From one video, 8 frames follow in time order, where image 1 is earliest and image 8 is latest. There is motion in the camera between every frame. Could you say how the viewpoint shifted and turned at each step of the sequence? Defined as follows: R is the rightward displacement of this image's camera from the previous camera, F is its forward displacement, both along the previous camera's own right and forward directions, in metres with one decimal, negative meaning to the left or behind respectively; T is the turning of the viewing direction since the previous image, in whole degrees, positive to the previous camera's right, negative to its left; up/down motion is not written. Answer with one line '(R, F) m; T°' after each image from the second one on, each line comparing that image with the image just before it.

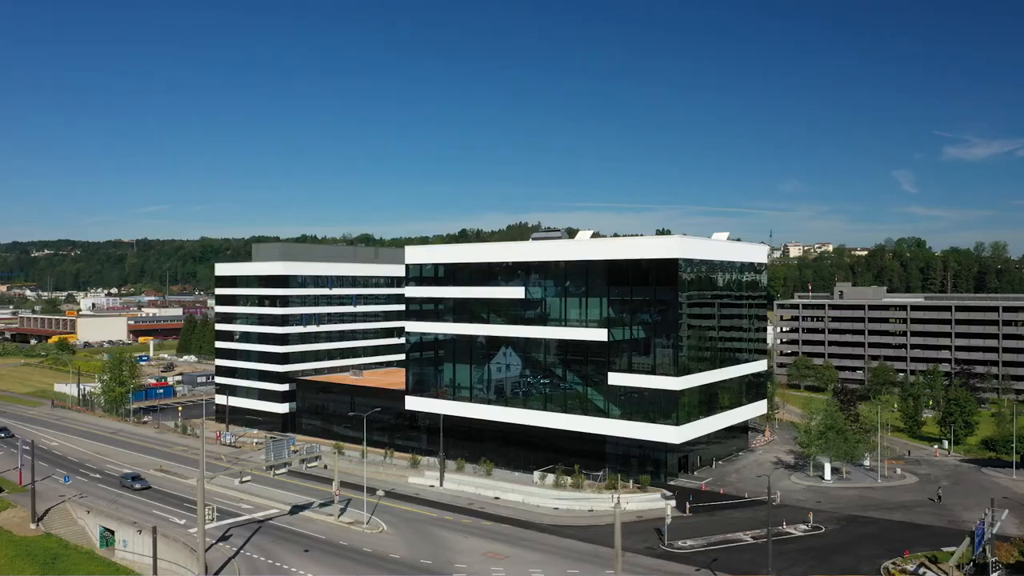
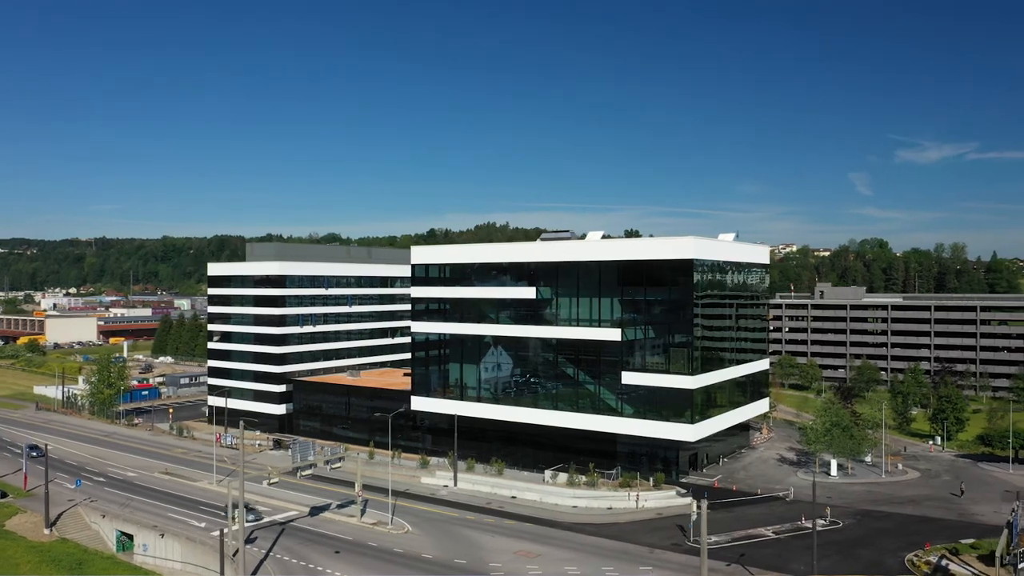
(-3.2, -0.1) m; +2°
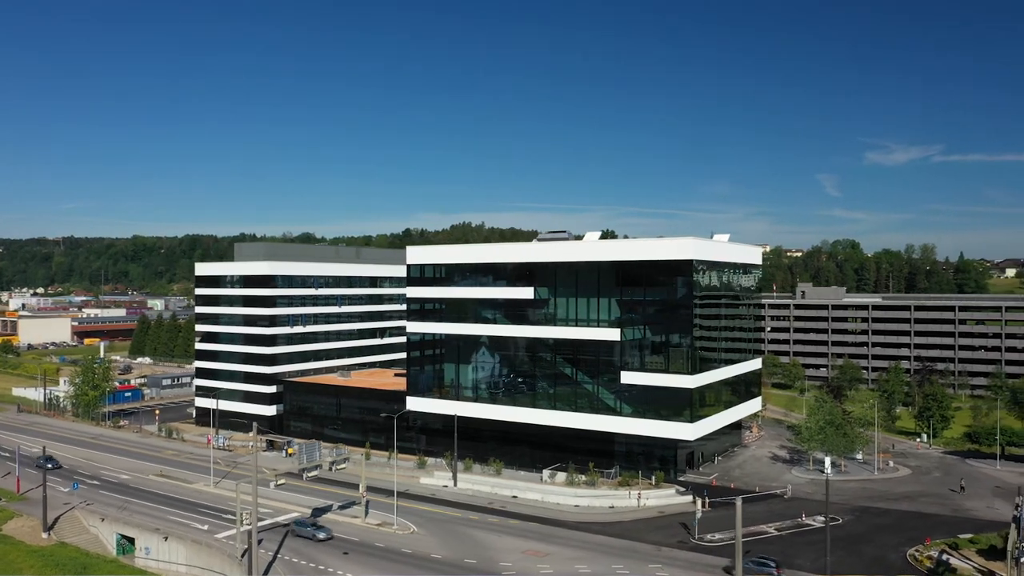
(-1.7, -0.1) m; +2°
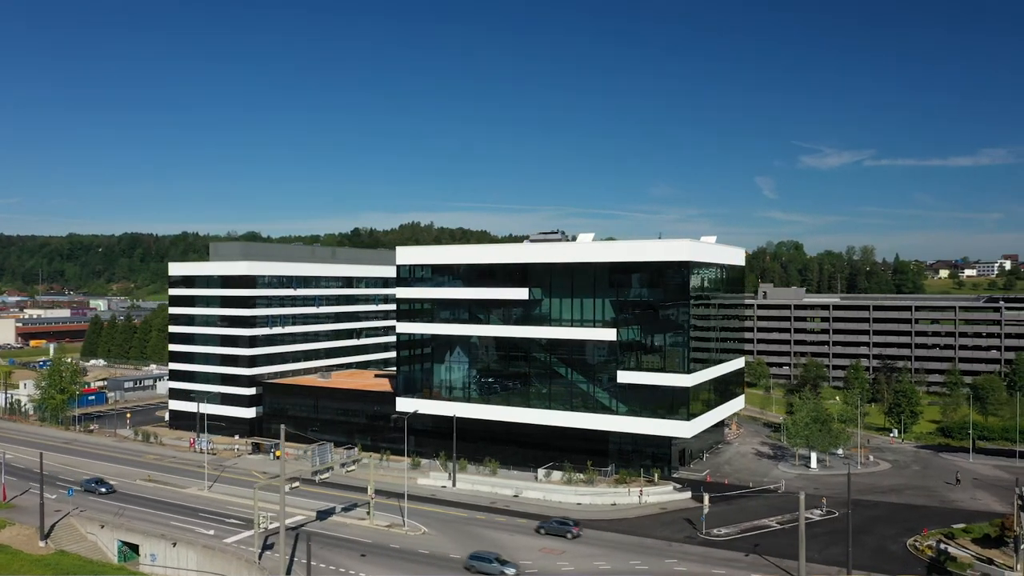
(-3.4, -0.2) m; +4°
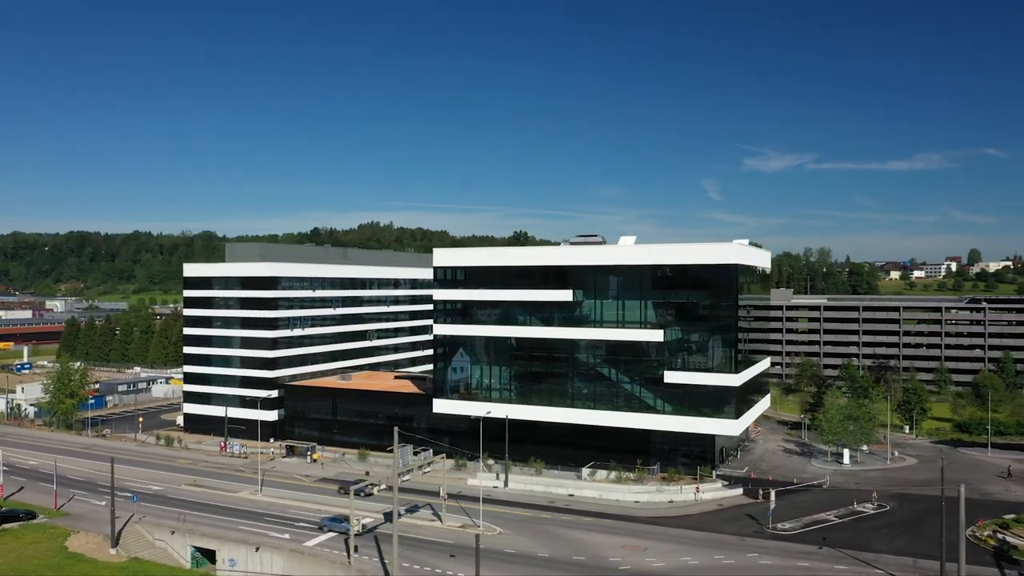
(-6.4, -0.4) m; +3°
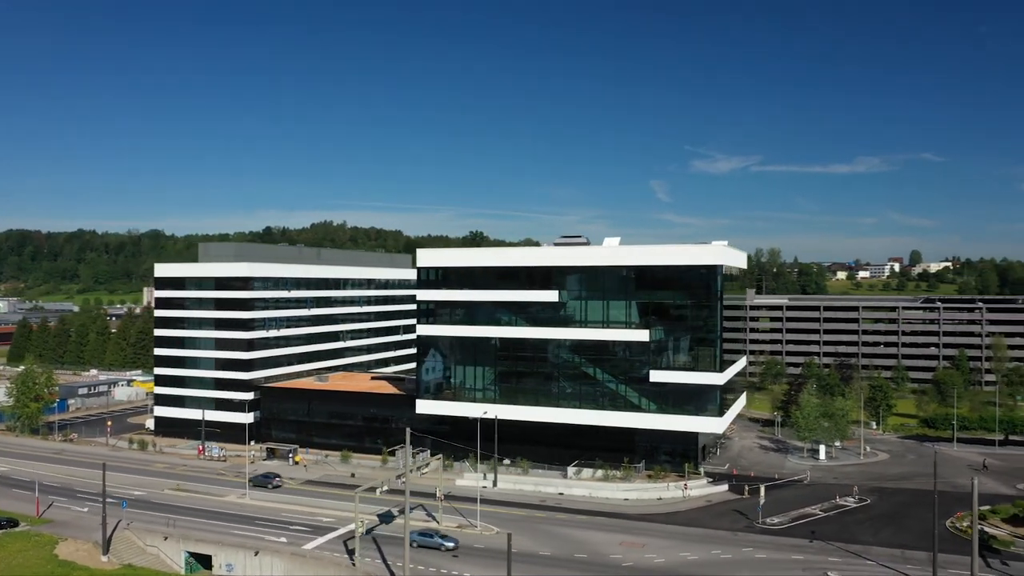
(-2.3, -0.2) m; +3°
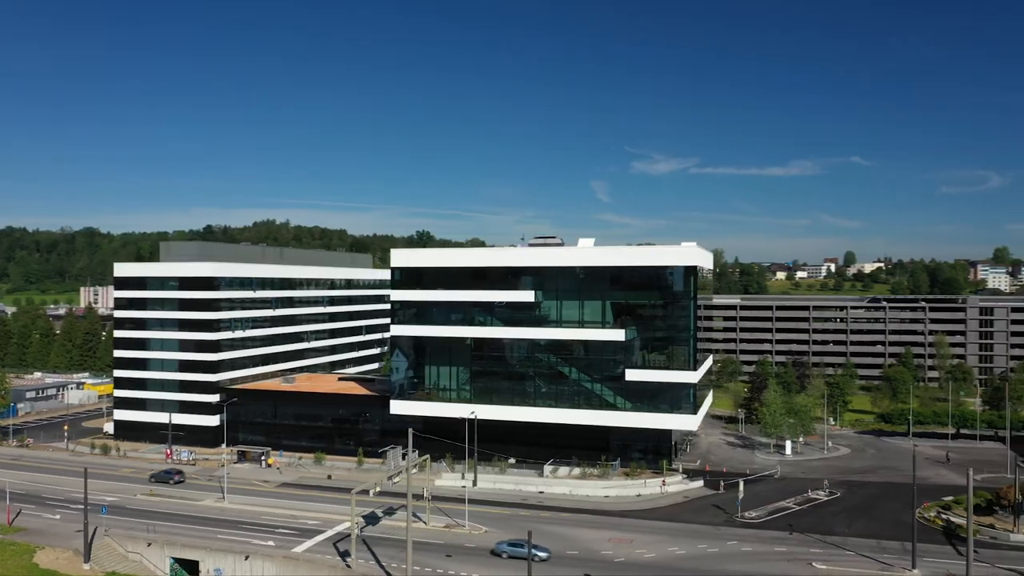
(-2.2, -0.3) m; +4°
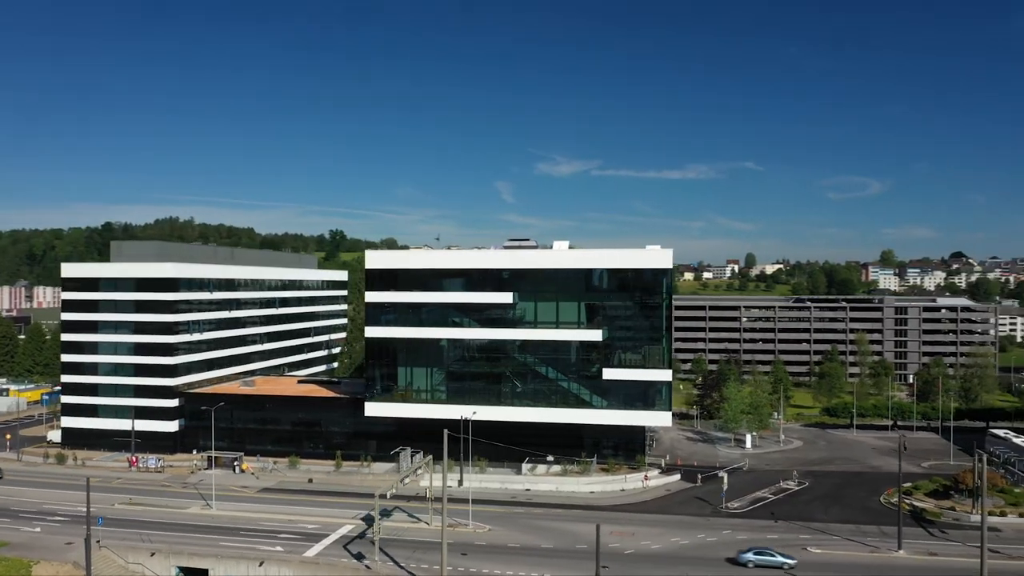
(-5.0, -0.8) m; +6°
